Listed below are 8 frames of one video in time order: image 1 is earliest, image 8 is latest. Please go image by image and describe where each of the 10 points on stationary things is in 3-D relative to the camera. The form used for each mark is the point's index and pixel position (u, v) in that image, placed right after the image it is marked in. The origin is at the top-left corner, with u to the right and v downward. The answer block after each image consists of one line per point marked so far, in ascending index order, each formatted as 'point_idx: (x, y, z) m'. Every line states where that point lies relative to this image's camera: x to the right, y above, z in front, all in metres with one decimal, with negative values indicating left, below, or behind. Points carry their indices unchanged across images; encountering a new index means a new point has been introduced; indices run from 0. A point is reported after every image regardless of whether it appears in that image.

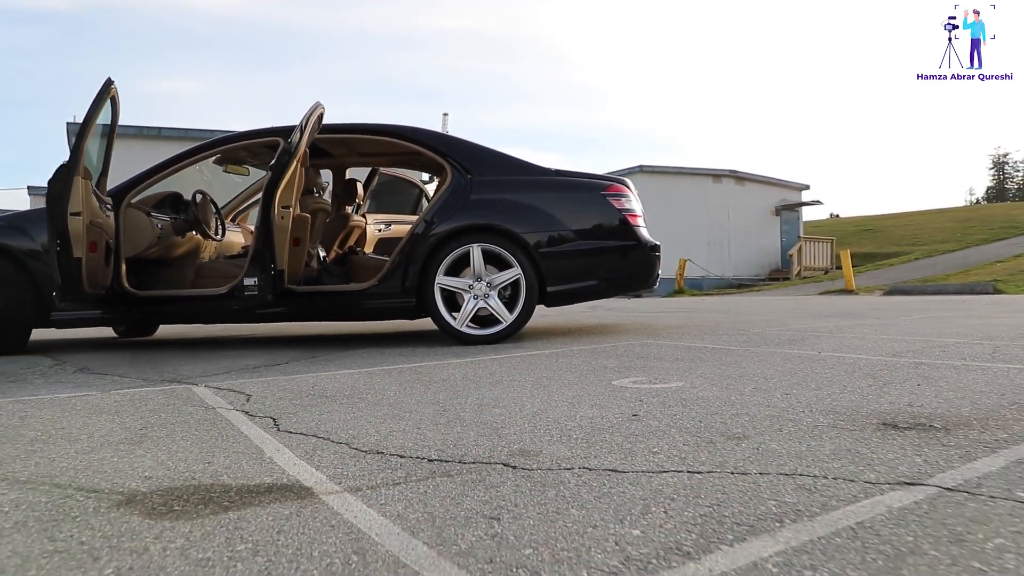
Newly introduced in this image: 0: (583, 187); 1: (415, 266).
0: (+0.6, +0.8, +5.9) m
1: (-0.7, +0.2, +5.7) m
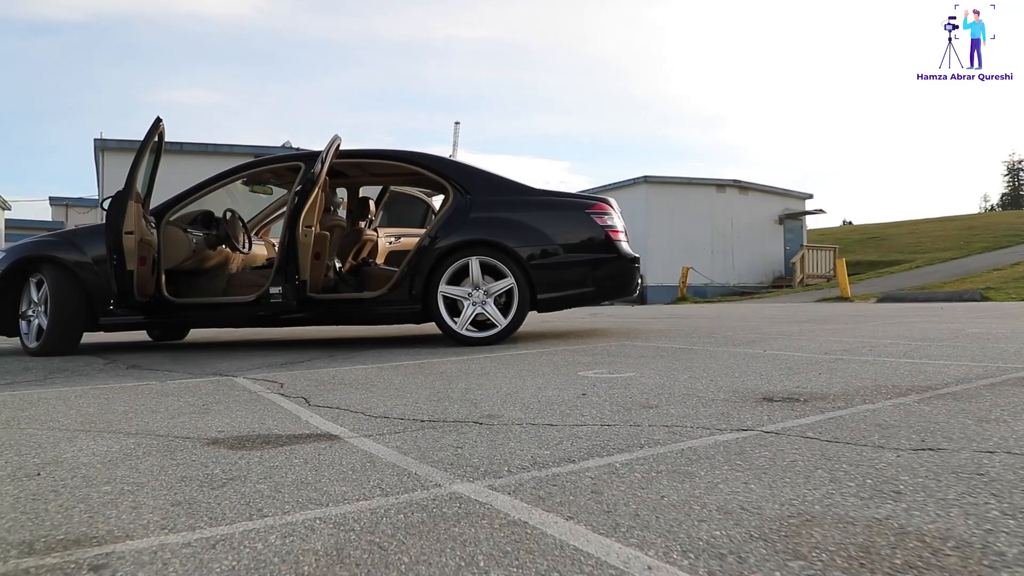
0: (+0.5, +0.7, +6.8) m
1: (-0.8, +0.1, +6.6) m
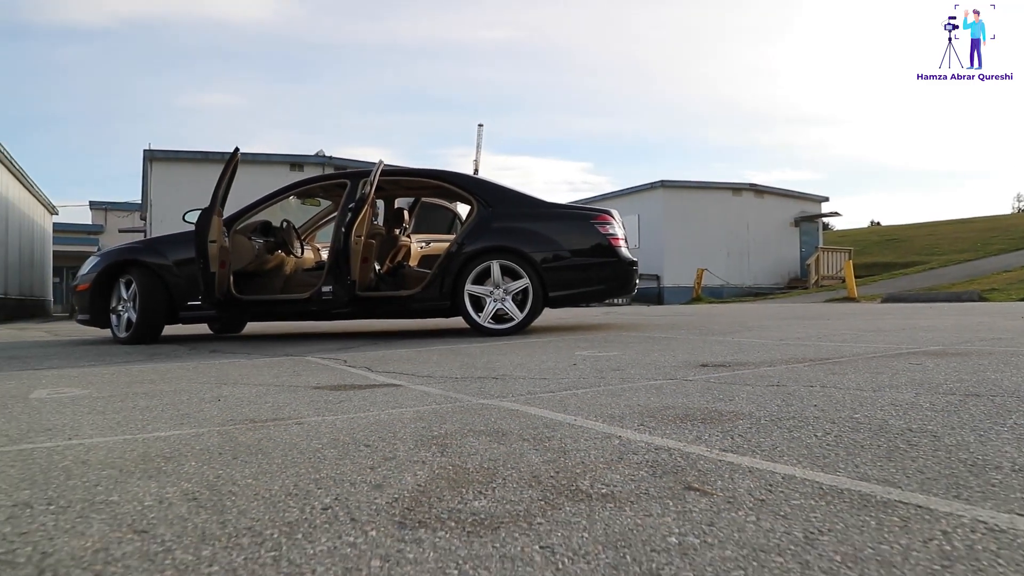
0: (+0.7, +0.7, +8.1) m
1: (-0.6, +0.1, +8.0) m
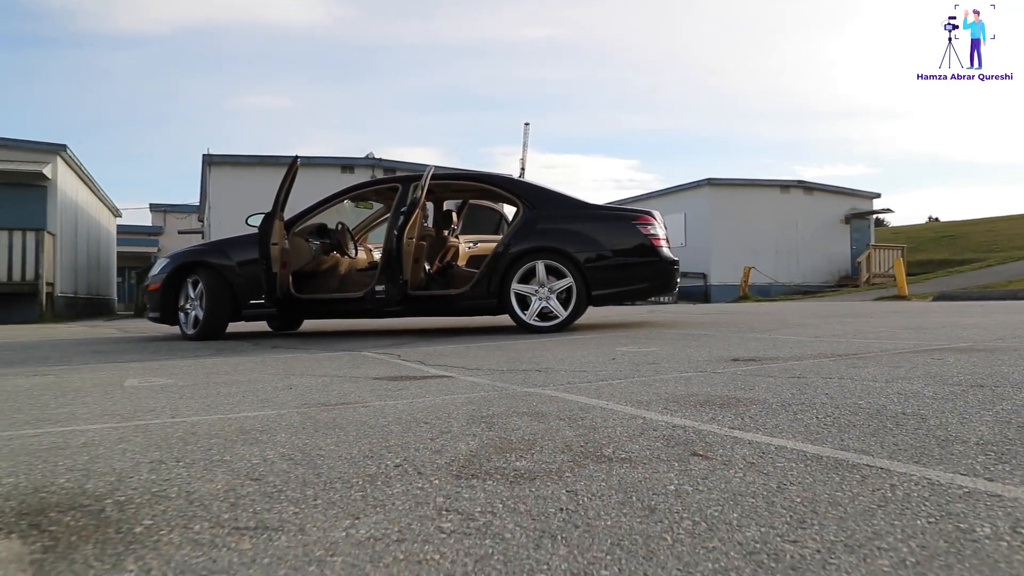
0: (+1.2, +0.8, +8.5) m
1: (-0.2, +0.1, +8.4) m
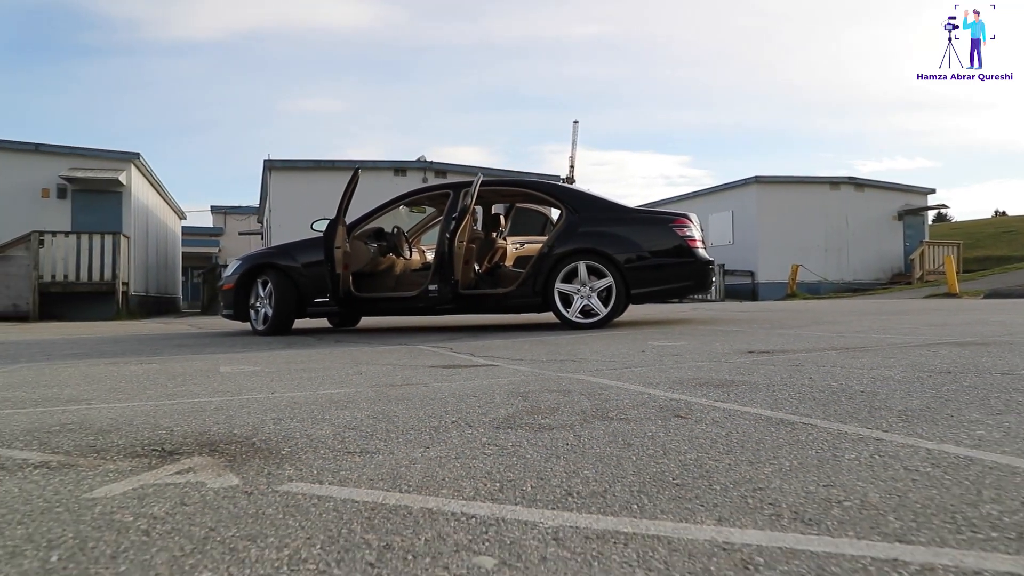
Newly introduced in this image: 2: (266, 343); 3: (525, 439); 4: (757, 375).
0: (+1.7, +0.8, +9.0) m
1: (+0.3, +0.1, +9.0) m
2: (-3.0, -0.7, +9.5) m
3: (0.0, -0.4, +2.3) m
4: (+1.2, -0.4, +4.0) m
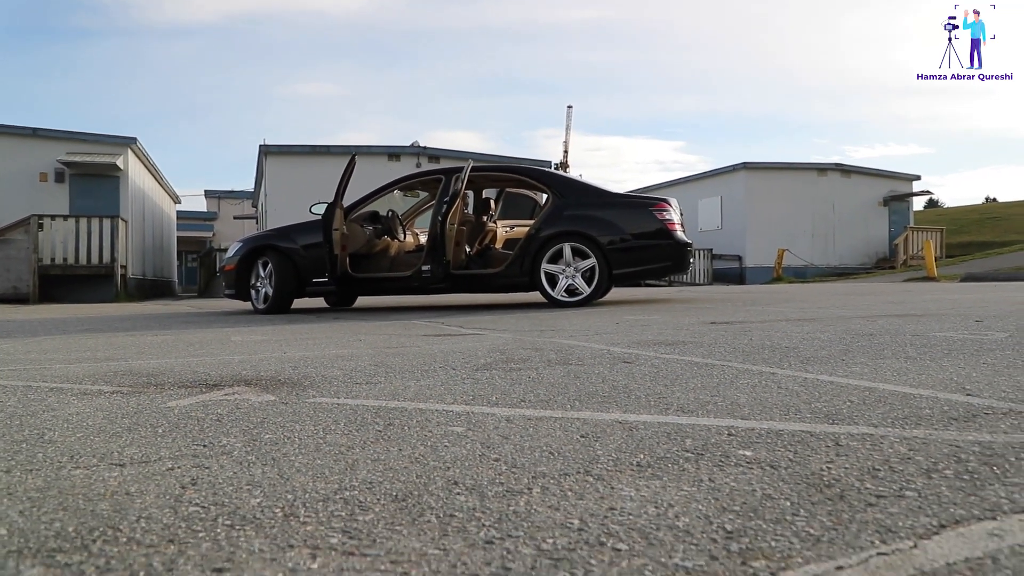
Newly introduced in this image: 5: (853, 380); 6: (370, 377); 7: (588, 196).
0: (+1.5, +1.0, +9.6) m
1: (+0.2, +0.4, +9.6) m
2: (-3.2, -0.4, +10.0) m
3: (-0.1, -0.3, +2.9) m
4: (+1.1, -0.3, +4.6) m
5: (+1.1, -0.3, +2.5) m
6: (-0.5, -0.3, +2.9) m
7: (+0.9, +1.1, +9.7) m
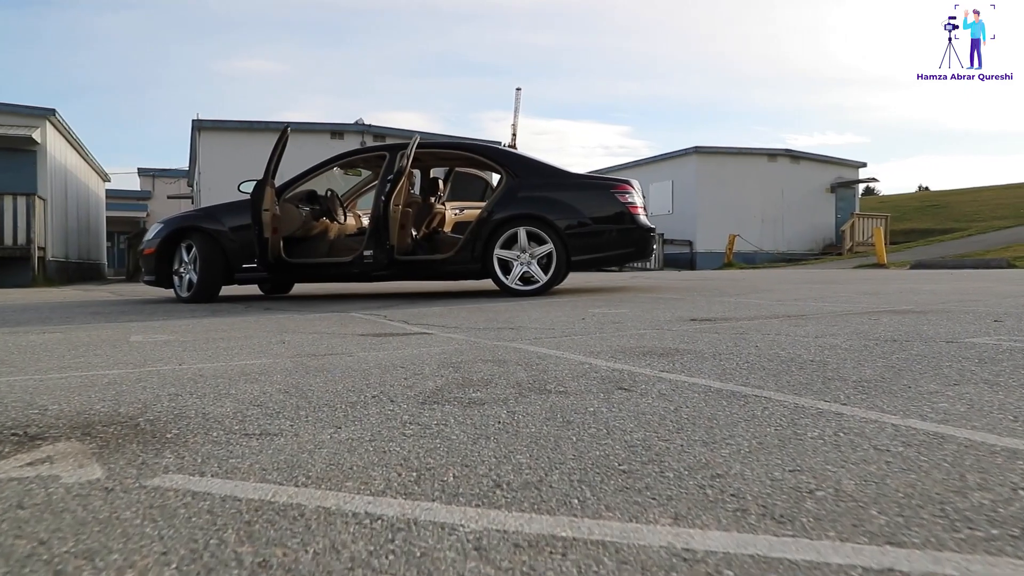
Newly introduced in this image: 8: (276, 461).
0: (+0.9, +1.1, +8.8) m
1: (-0.4, +0.5, +8.8) m
2: (-3.7, -0.3, +9.0) m
3: (-0.2, -0.3, +2.0) m
4: (+0.9, -0.3, +3.8) m
5: (+1.0, -0.3, +1.8) m
6: (-0.6, -0.3, +2.1) m
7: (+0.3, +1.3, +8.9) m
8: (-0.5, -0.4, +1.6) m
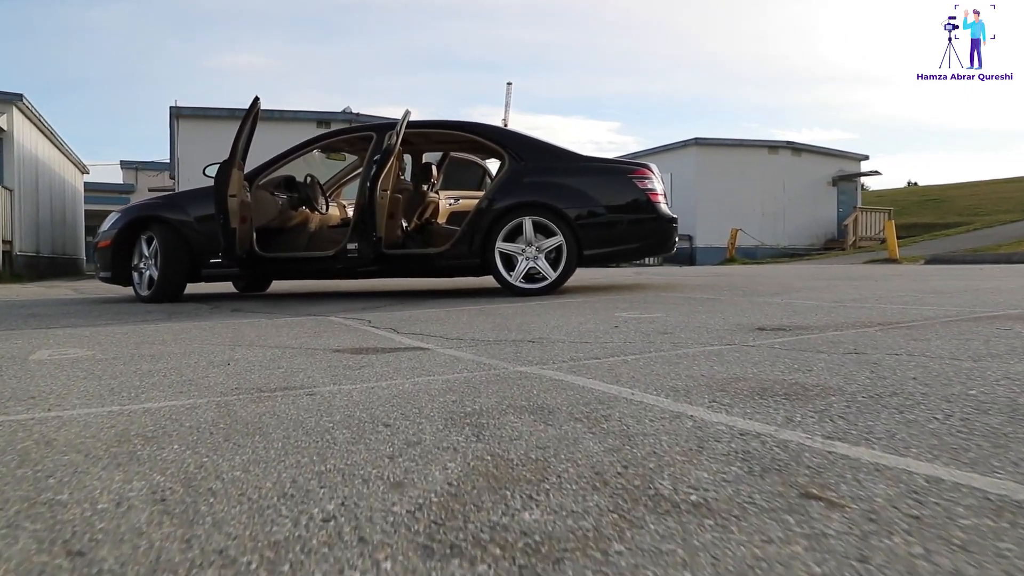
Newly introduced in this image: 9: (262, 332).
0: (+1.0, +1.2, +7.6) m
1: (-0.3, +0.5, +7.5) m
2: (-3.7, -0.3, +7.7) m
3: (0.0, -0.4, +0.8) m
4: (+1.0, -0.3, +2.6) m
5: (+1.2, -0.3, +0.6) m
6: (-0.5, -0.4, +0.9) m
7: (+0.4, +1.3, +7.7) m
8: (-0.3, -0.4, +0.4) m
9: (-1.7, -0.3, +5.2) m
